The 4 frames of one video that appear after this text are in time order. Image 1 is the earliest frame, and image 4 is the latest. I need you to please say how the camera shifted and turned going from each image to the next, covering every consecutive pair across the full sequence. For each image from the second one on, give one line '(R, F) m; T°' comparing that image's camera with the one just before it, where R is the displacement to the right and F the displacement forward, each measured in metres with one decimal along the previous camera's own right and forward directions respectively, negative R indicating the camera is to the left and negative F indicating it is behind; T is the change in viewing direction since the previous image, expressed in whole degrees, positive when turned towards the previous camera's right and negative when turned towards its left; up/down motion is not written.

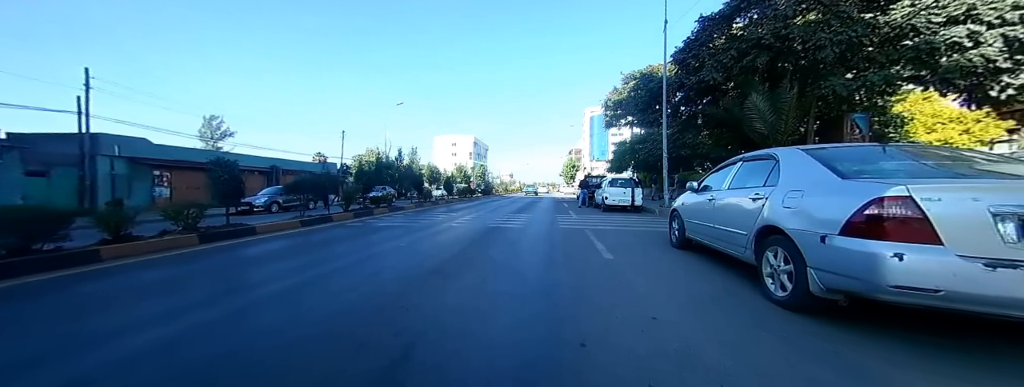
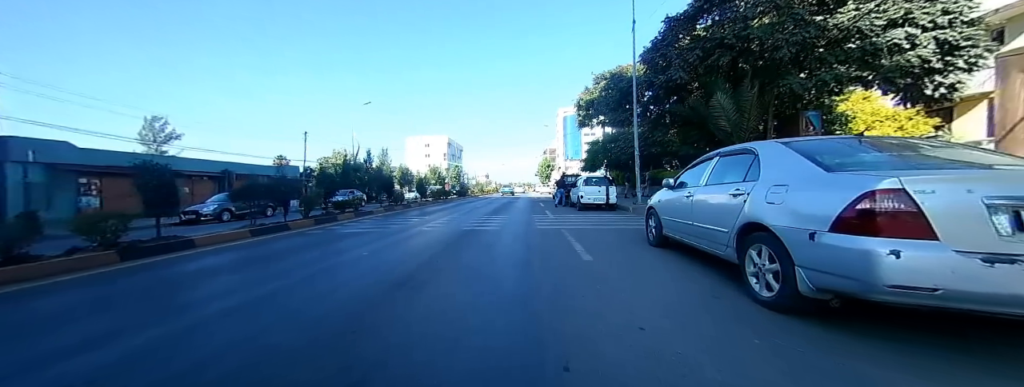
(+0.1, +0.3) m; +5°
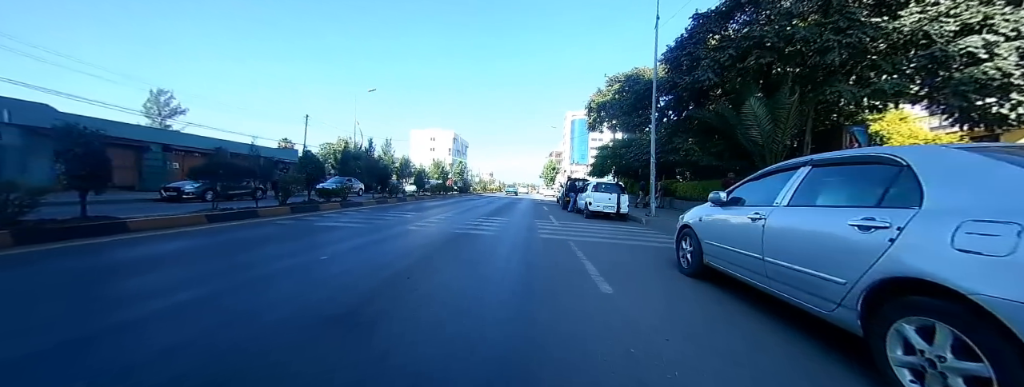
(0.0, +1.0) m; -1°
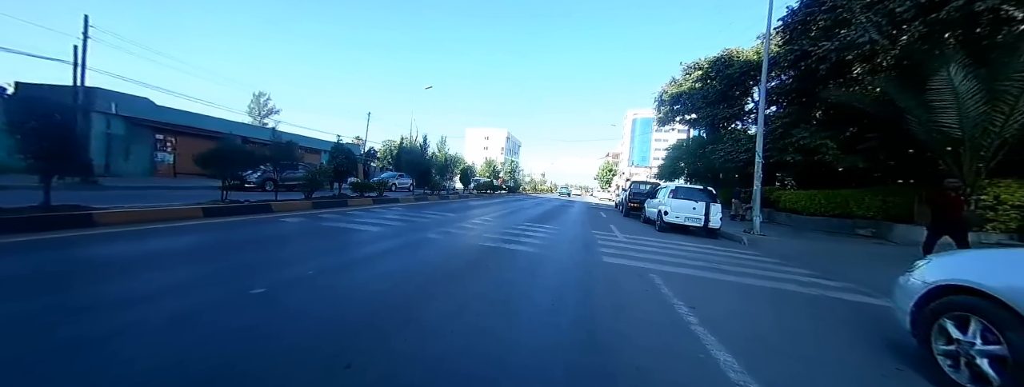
(0.0, +1.7) m; -11°
